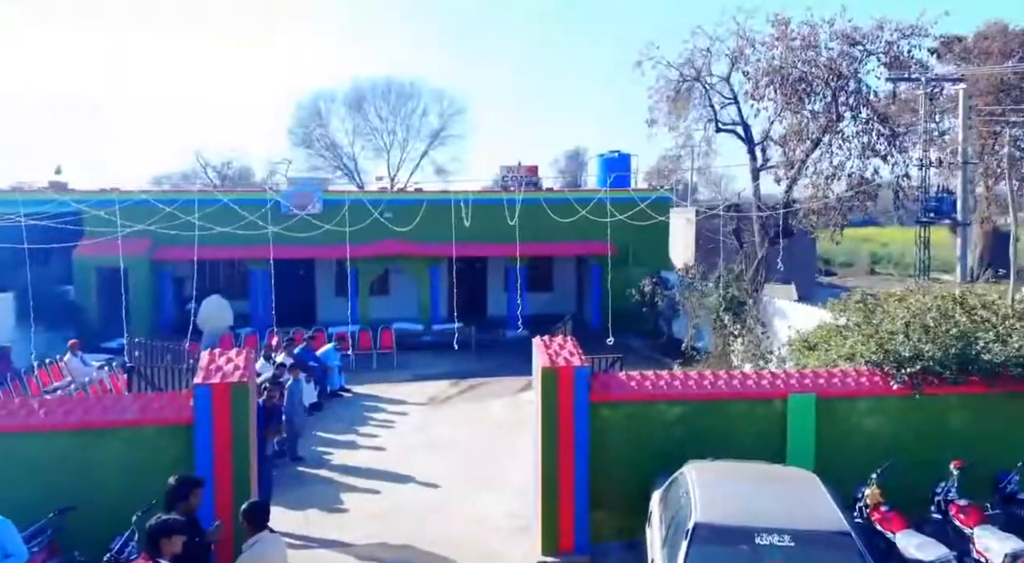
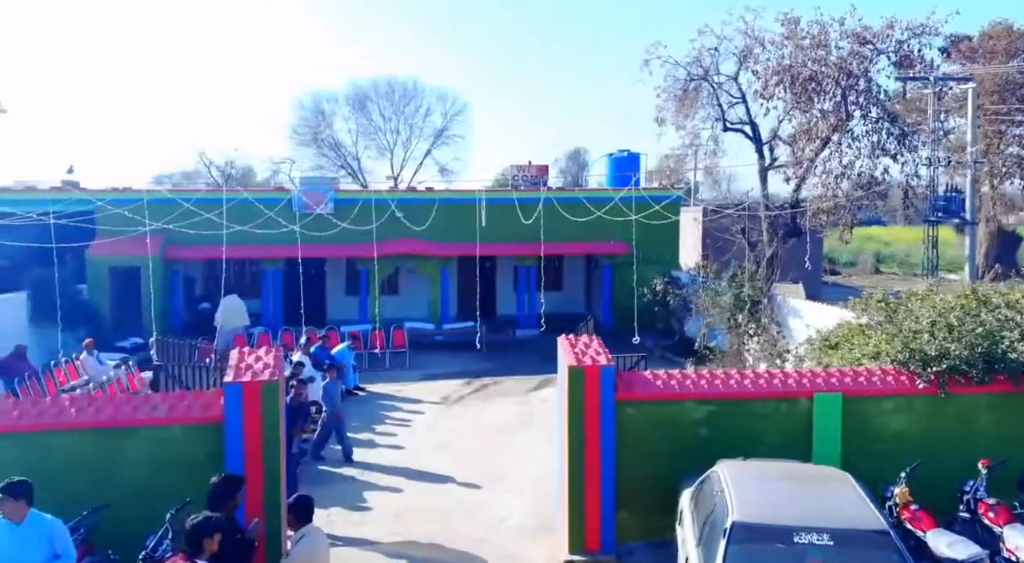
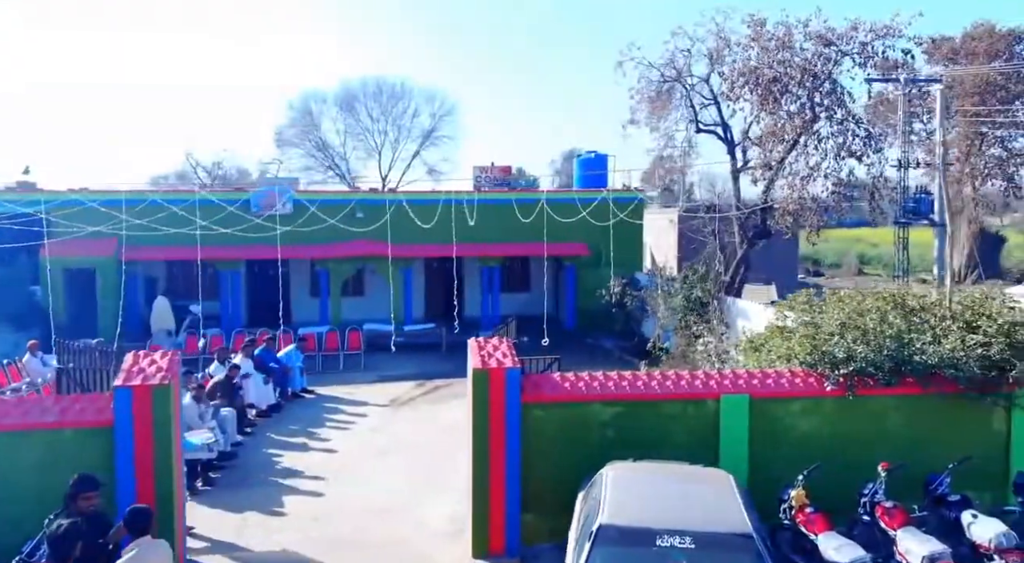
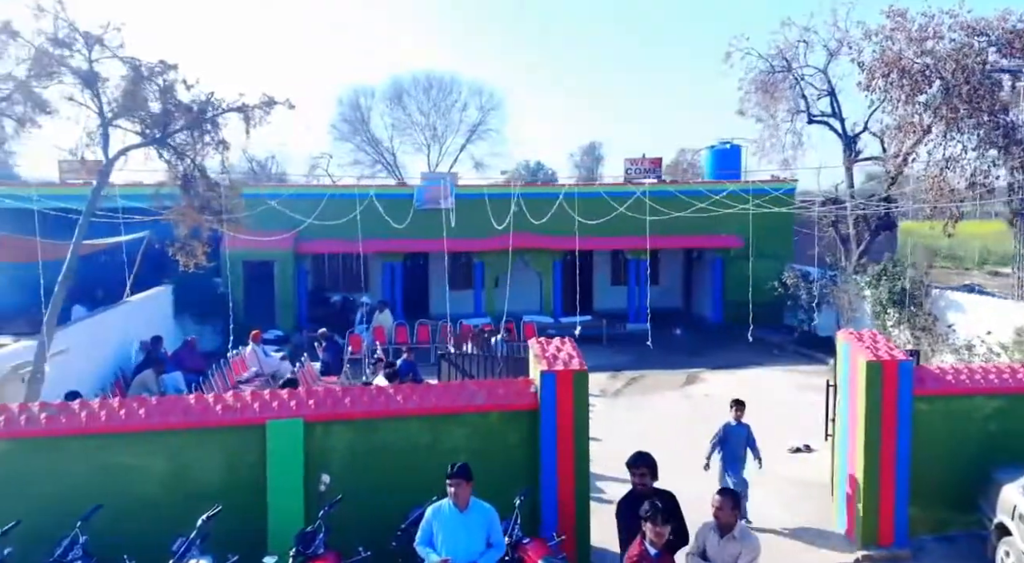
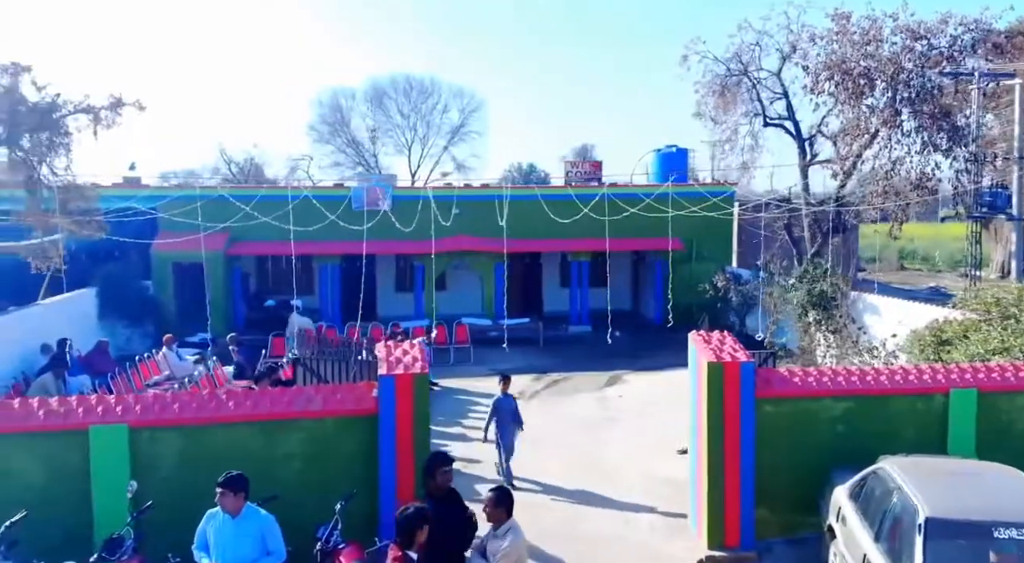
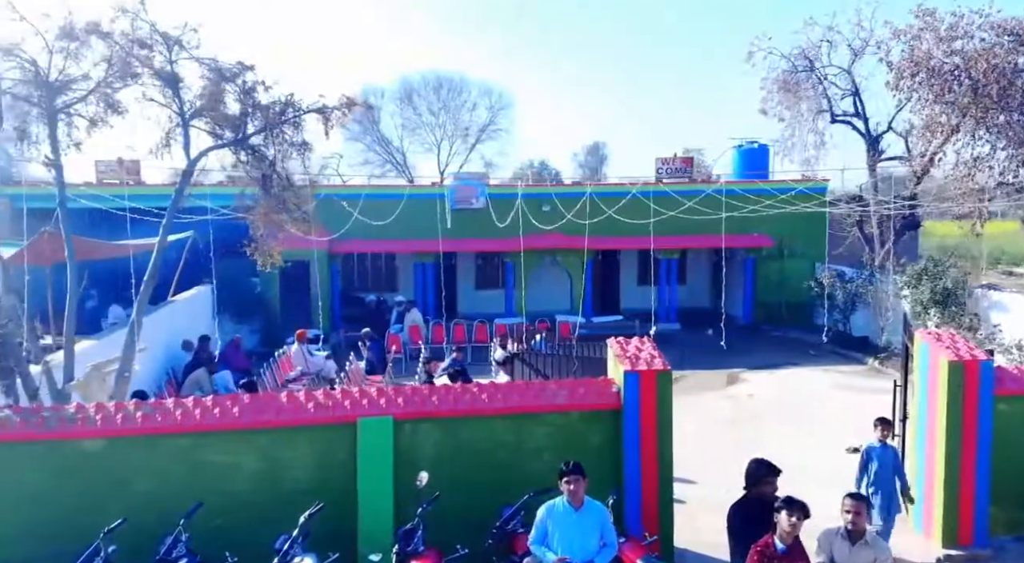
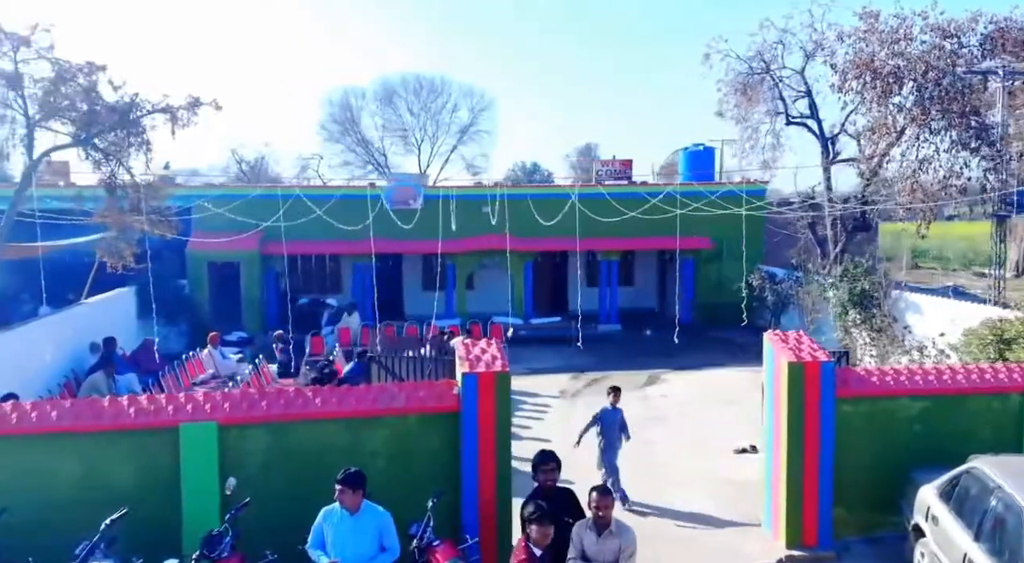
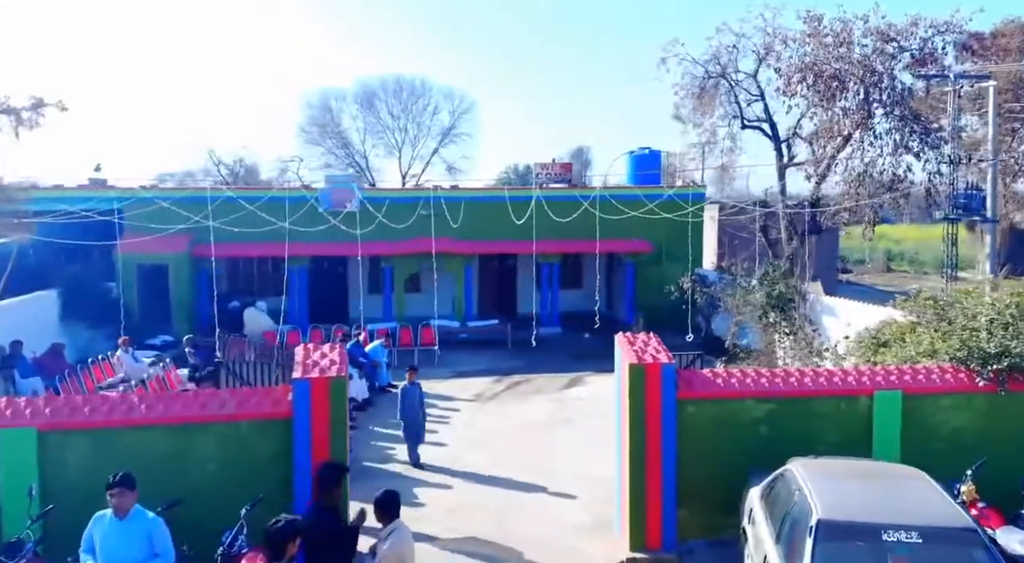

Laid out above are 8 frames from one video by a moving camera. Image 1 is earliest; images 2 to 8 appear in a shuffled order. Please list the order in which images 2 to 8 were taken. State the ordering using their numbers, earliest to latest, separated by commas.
3, 2, 8, 5, 7, 4, 6
